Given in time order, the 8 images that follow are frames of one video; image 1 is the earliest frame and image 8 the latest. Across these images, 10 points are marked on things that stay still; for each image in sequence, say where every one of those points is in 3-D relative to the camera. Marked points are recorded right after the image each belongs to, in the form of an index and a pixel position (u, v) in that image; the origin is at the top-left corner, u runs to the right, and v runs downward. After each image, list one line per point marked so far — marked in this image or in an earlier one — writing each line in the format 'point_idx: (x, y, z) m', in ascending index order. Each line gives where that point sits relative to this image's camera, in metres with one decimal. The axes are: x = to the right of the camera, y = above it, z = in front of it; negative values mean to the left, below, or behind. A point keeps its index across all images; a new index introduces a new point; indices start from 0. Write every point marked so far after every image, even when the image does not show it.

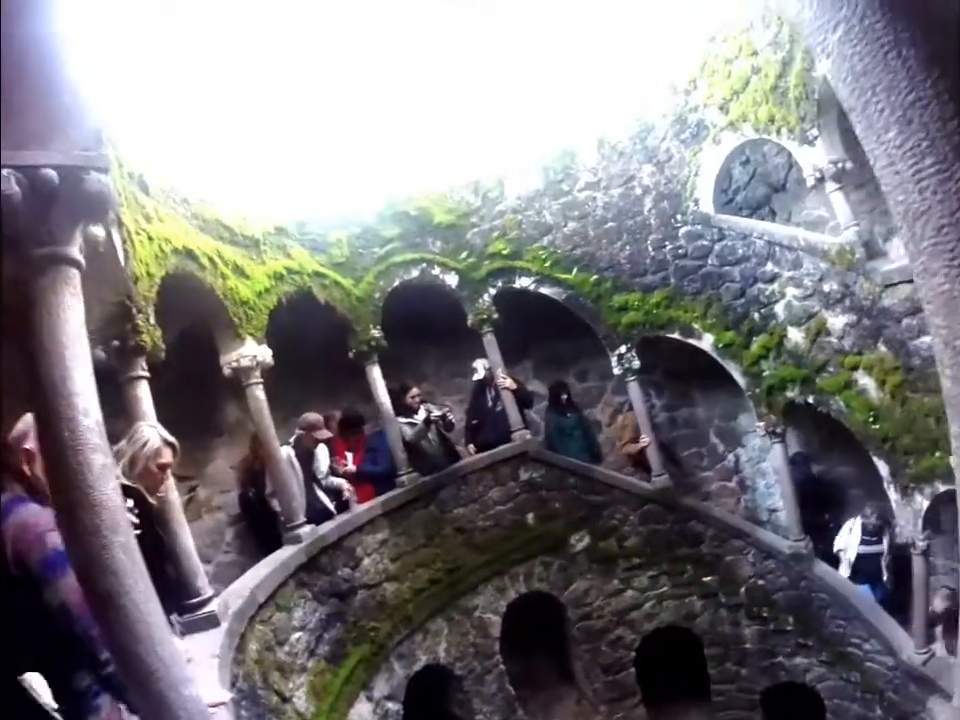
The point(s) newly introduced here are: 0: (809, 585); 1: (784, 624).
0: (+2.2, -1.5, +6.7) m
1: (+2.1, -1.8, +6.8) m
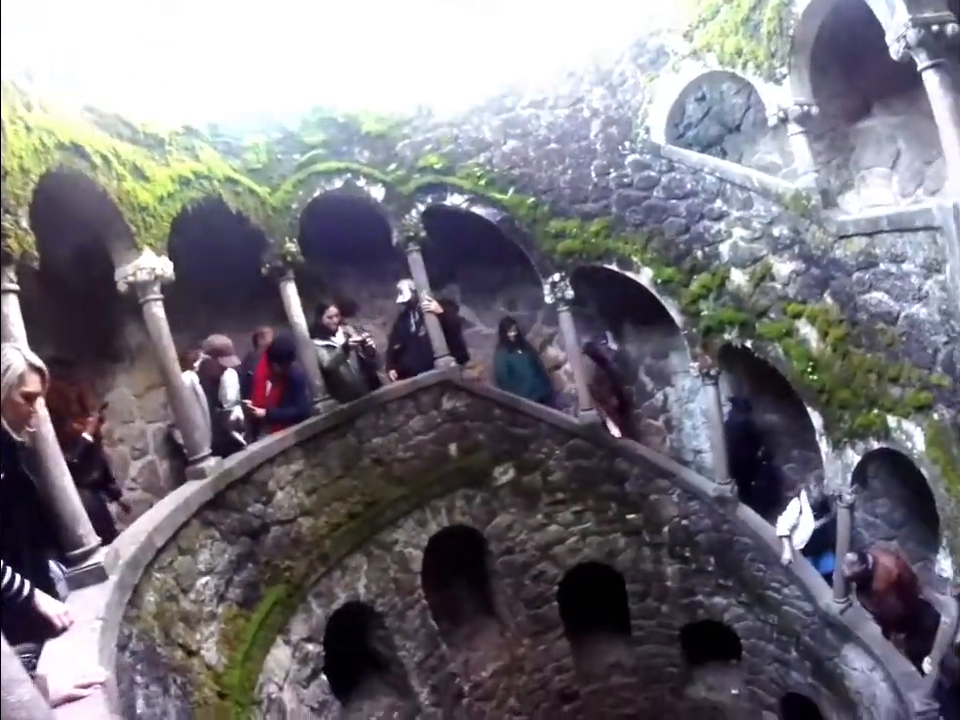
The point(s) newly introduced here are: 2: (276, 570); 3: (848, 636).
0: (+1.7, -1.1, +6.8) m
1: (+1.5, -1.4, +6.9) m
2: (-1.3, -1.4, +6.7) m
3: (+2.2, -1.7, +6.2) m
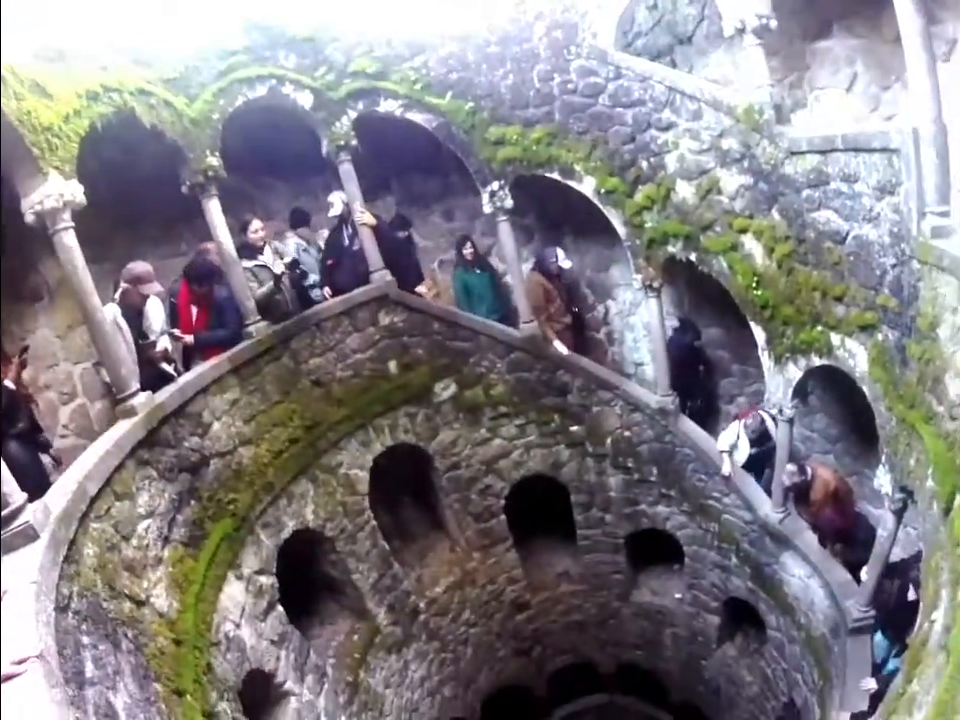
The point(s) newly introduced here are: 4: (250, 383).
0: (+1.3, -0.5, +7.0) m
1: (+1.2, -0.8, +7.1) m
2: (-1.7, -0.9, +6.5) m
3: (+1.9, -1.2, +6.5) m
4: (-1.5, -0.1, +6.7) m
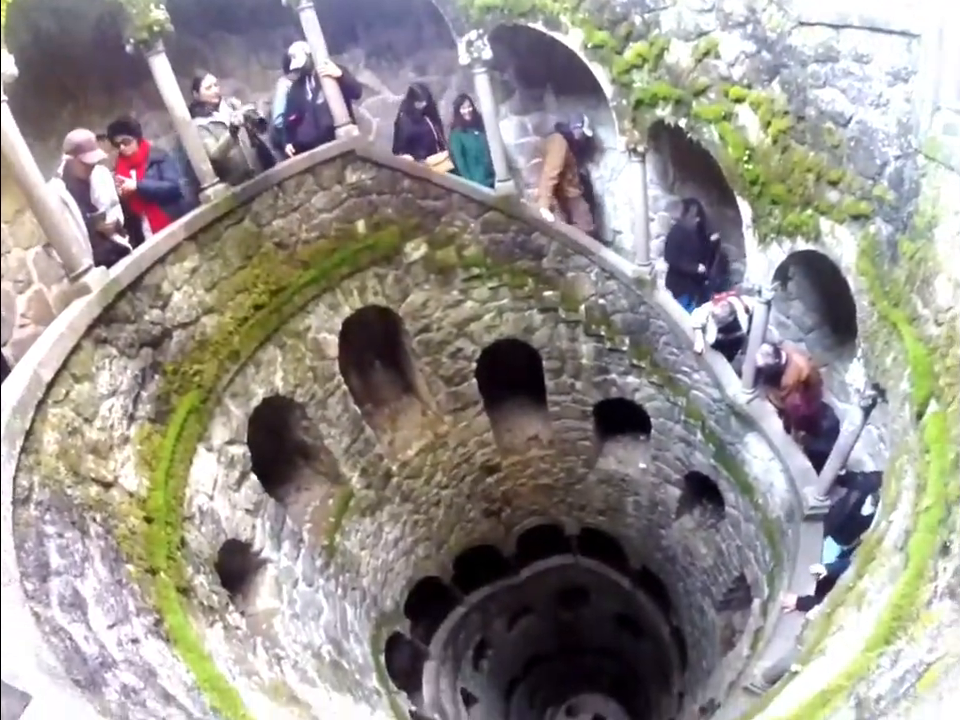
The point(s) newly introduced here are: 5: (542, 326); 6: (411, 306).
0: (+1.1, +0.3, +6.8) m
1: (+1.0, +0.1, +7.1) m
2: (-1.8, -0.1, +6.4) m
3: (+1.8, -0.4, +6.6) m
4: (-1.7, +0.7, +6.4) m
5: (+0.4, +0.2, +7.2) m
6: (-0.5, +0.4, +7.0) m
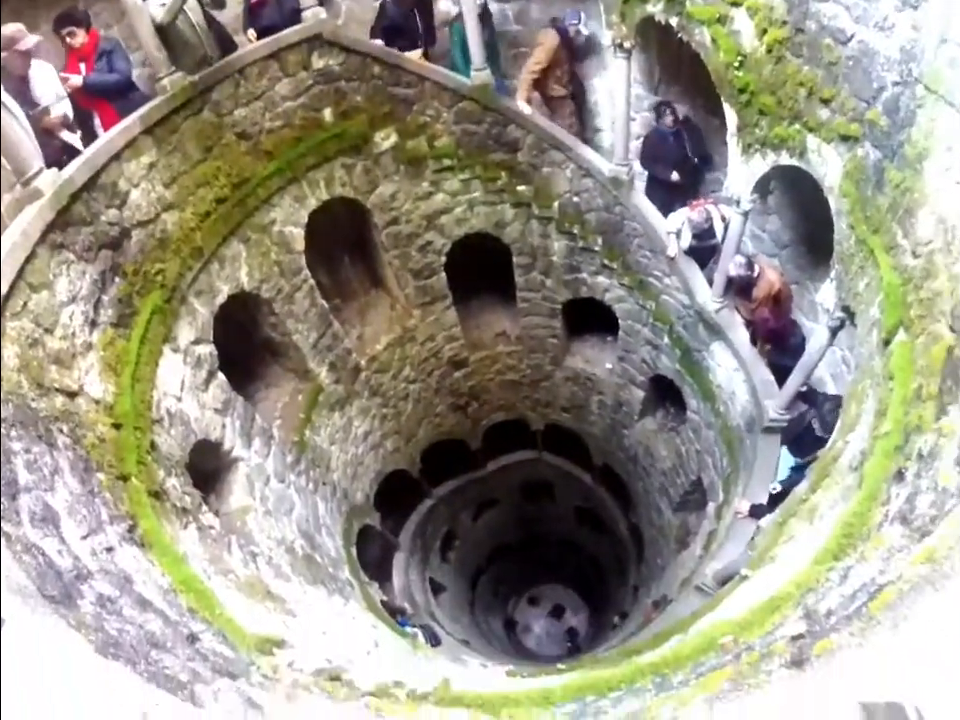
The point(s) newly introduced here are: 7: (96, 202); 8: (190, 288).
0: (+0.9, +1.0, +6.7) m
1: (+0.8, +0.8, +7.0) m
2: (-2.0, +0.5, +6.2) m
3: (+1.6, +0.2, +6.7) m
4: (-1.8, +1.3, +6.0) m
5: (+0.2, +1.0, +7.0) m
6: (-0.7, +1.1, +6.8) m
7: (-2.1, +0.8, +5.7) m
8: (-1.8, +0.4, +6.4) m
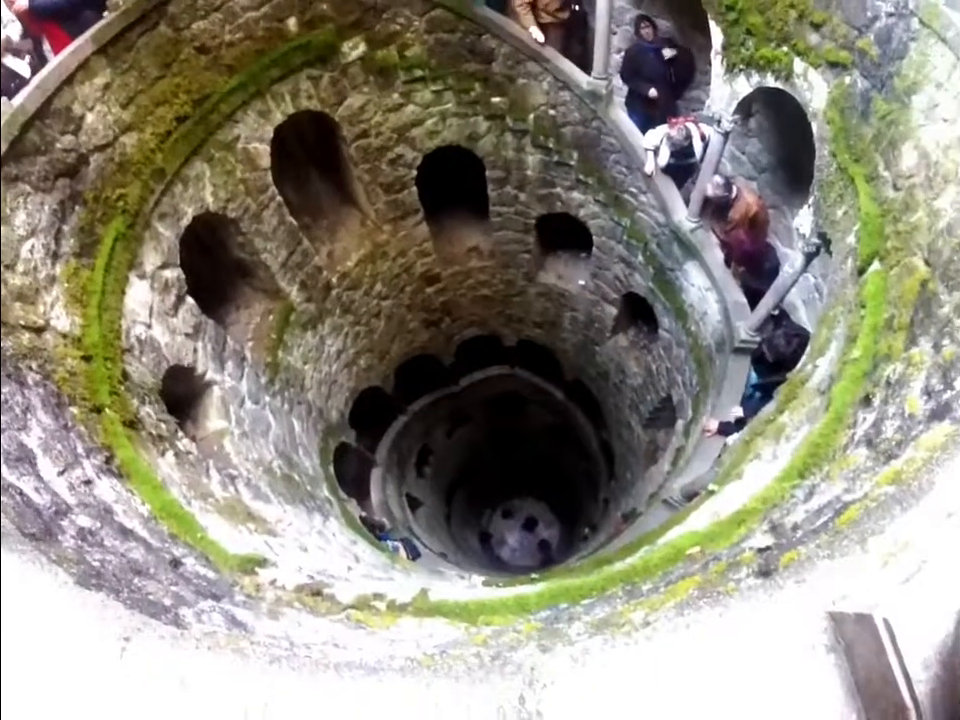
0: (+0.8, +1.5, +6.5) m
1: (+0.6, +1.4, +6.8) m
2: (-2.1, +0.9, +5.9) m
3: (+1.4, +0.8, +6.6) m
4: (-1.9, +1.6, +5.6) m
5: (0.0, +1.5, +6.8) m
6: (-0.8, +1.6, +6.5) m
7: (-2.2, +1.1, +5.4) m
8: (-1.9, +0.9, +6.1) m
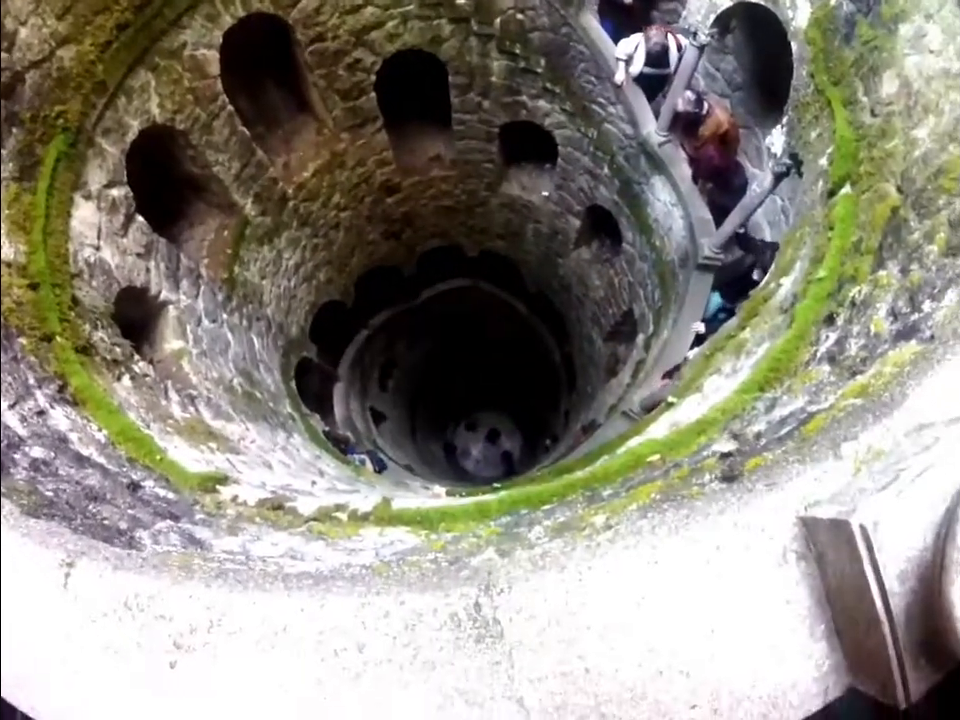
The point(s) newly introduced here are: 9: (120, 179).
0: (+0.5, +2.0, +6.2) m
1: (+0.3, +1.9, +6.5) m
2: (-2.3, +1.2, +5.5) m
3: (+1.2, +1.3, +6.5) m
4: (-2.1, +1.9, +5.0) m
5: (-0.2, +2.1, +6.4) m
6: (-1.1, +2.1, +6.0) m
7: (-2.3, +1.4, +4.9) m
8: (-2.1, +1.3, +5.7) m
9: (-2.1, +1.1, +6.0) m
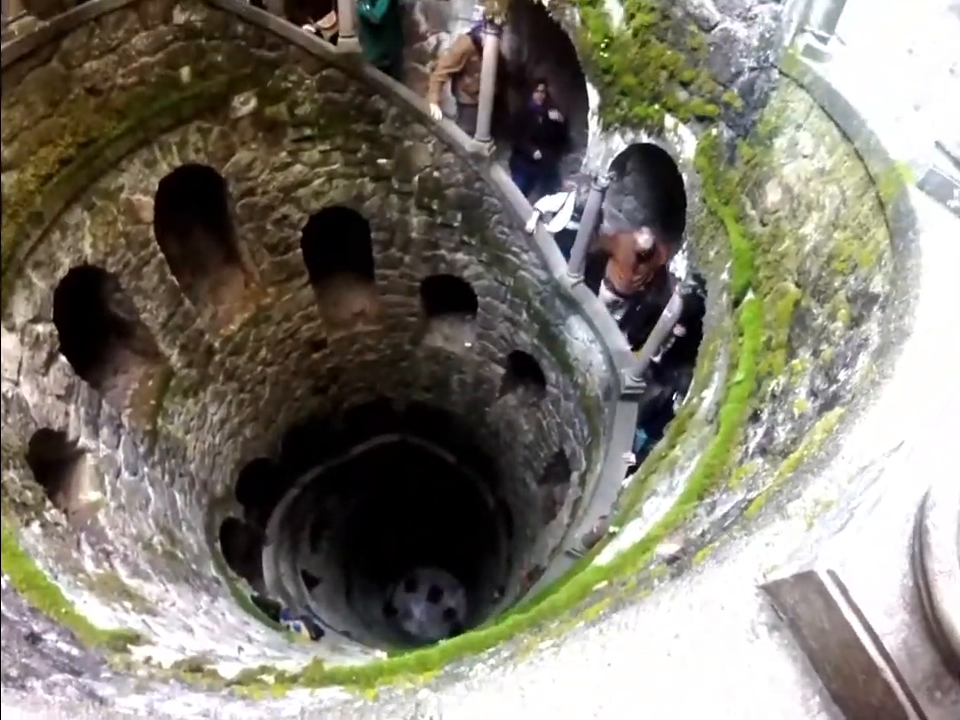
0: (0.0, +1.2, +6.8) m
1: (-0.2, +1.0, +7.0) m
2: (-2.6, +0.6, +5.4) m
3: (+0.6, +0.4, +6.9) m
4: (-2.4, +1.4, +5.2) m
5: (-0.8, +1.1, +6.9) m
6: (-1.5, +1.2, +6.4) m
7: (-2.6, +1.0, +4.9) m
8: (-2.5, +0.6, +5.6) m
9: (-2.5, +0.2, +5.8) m
